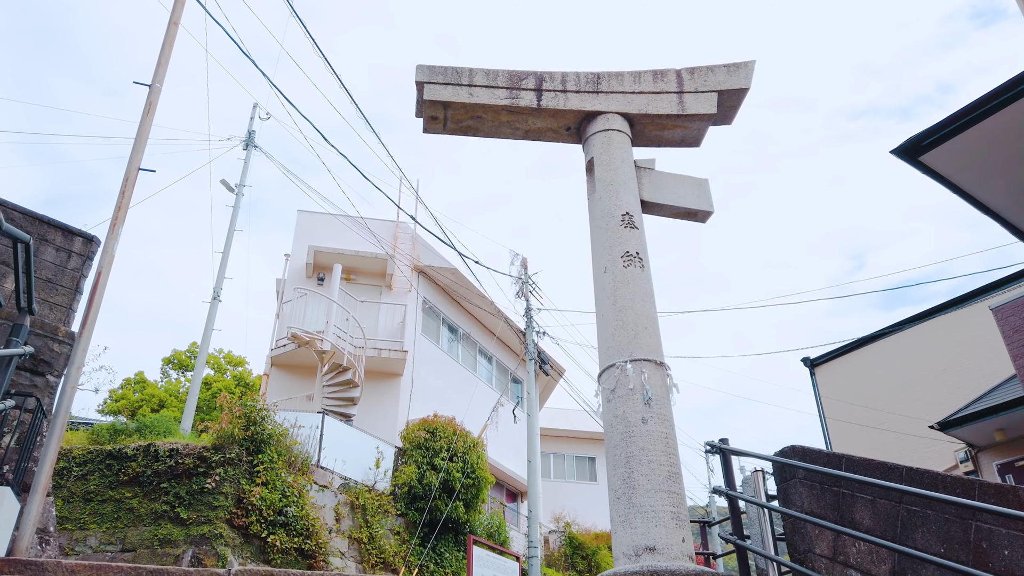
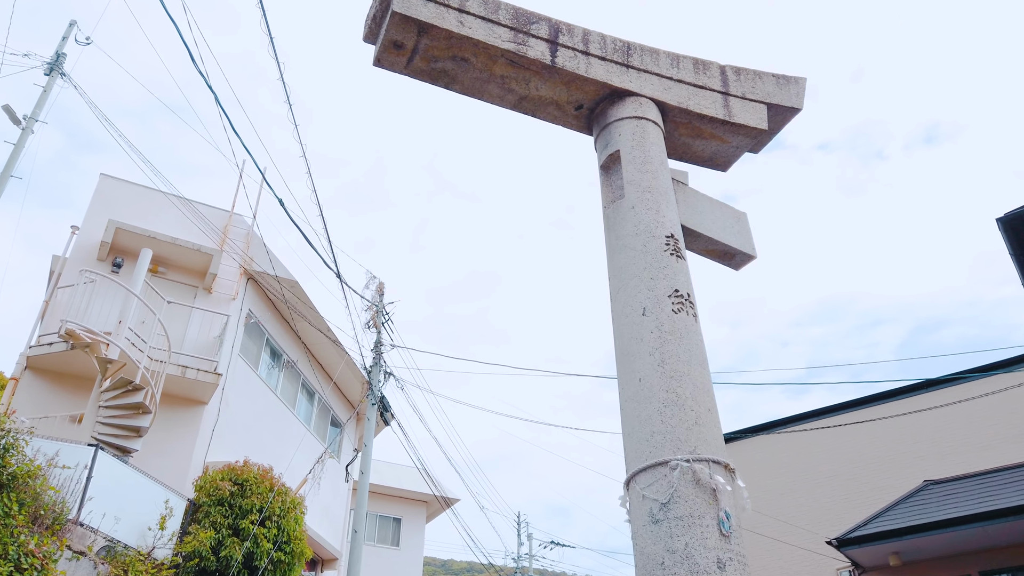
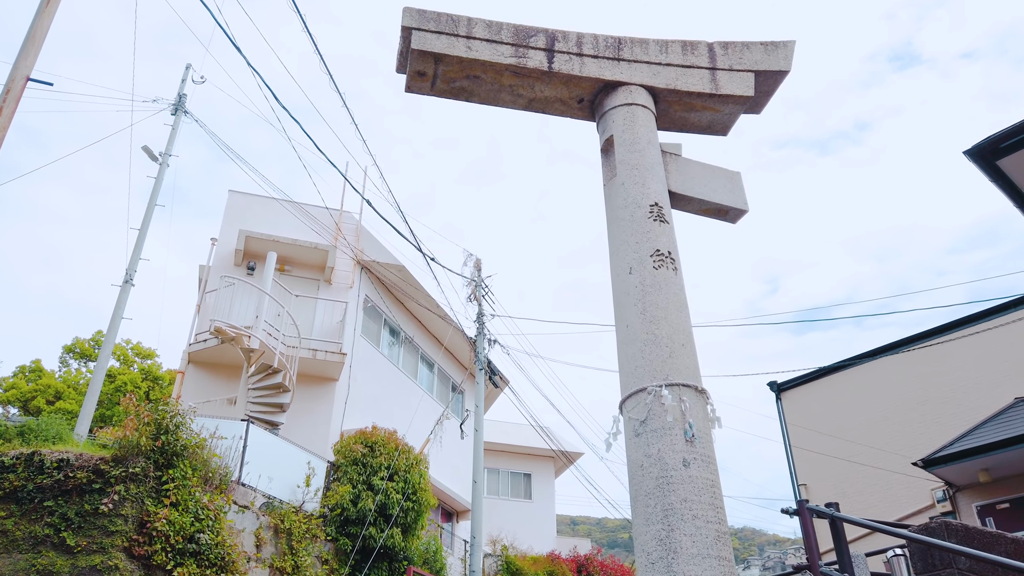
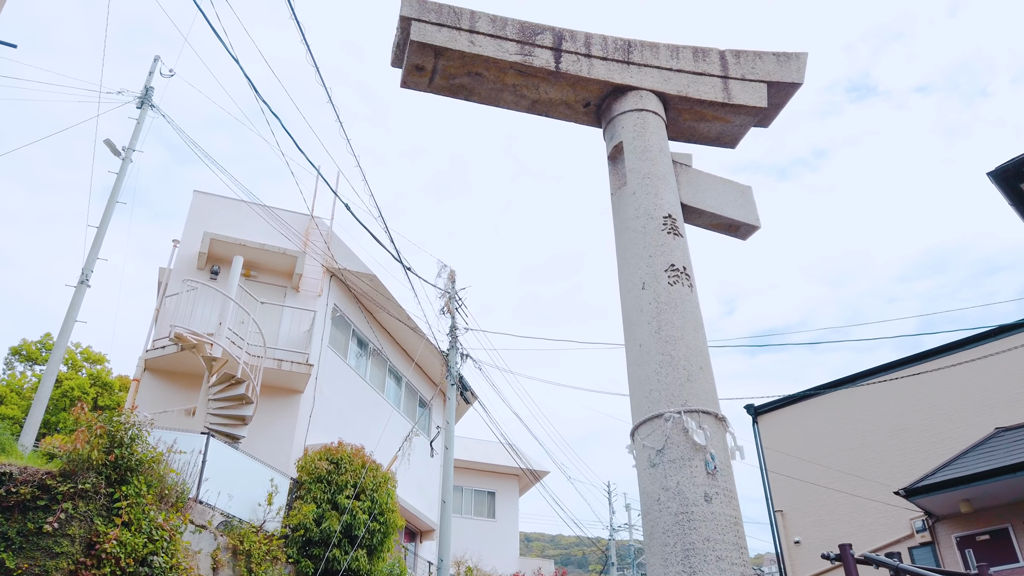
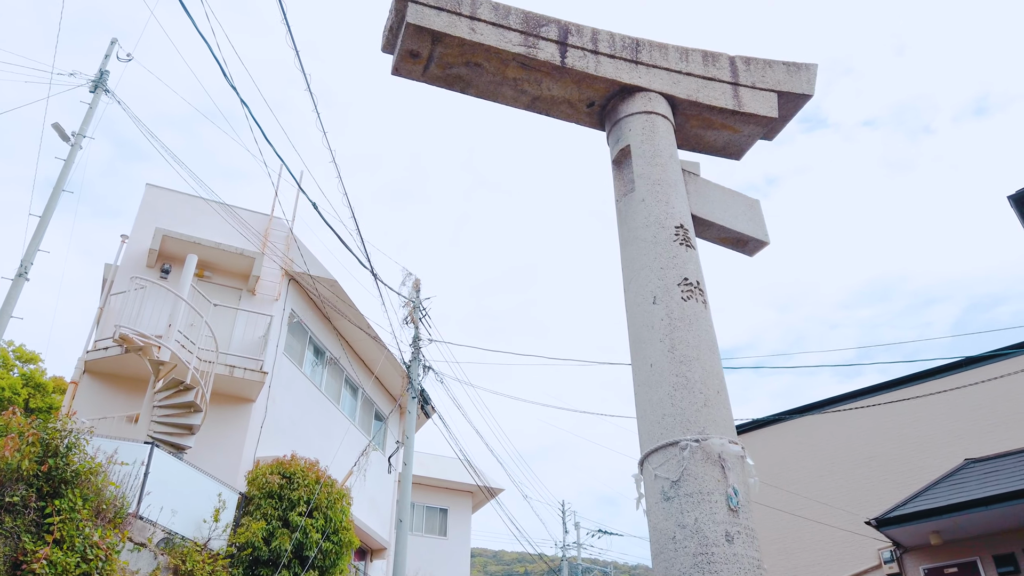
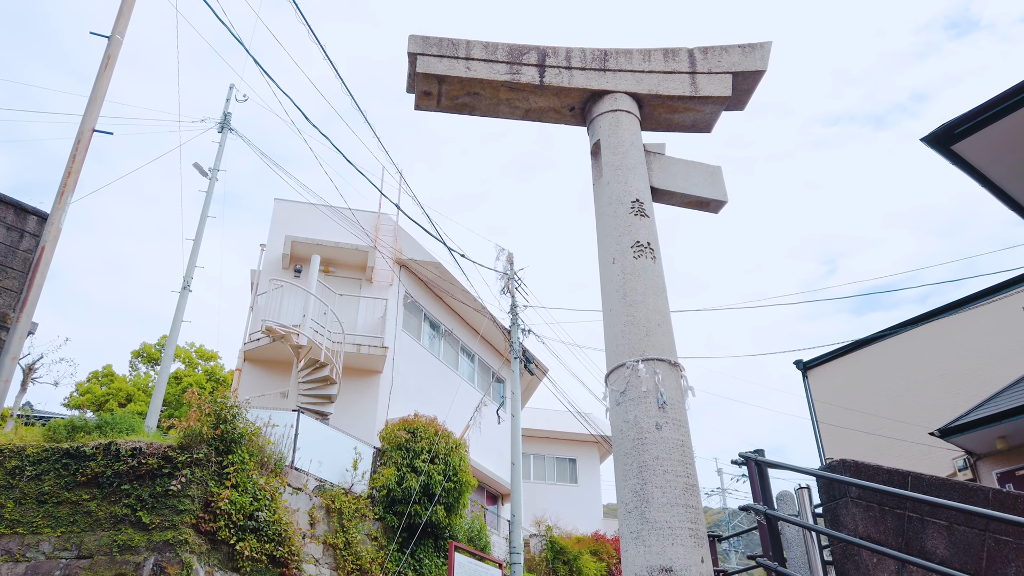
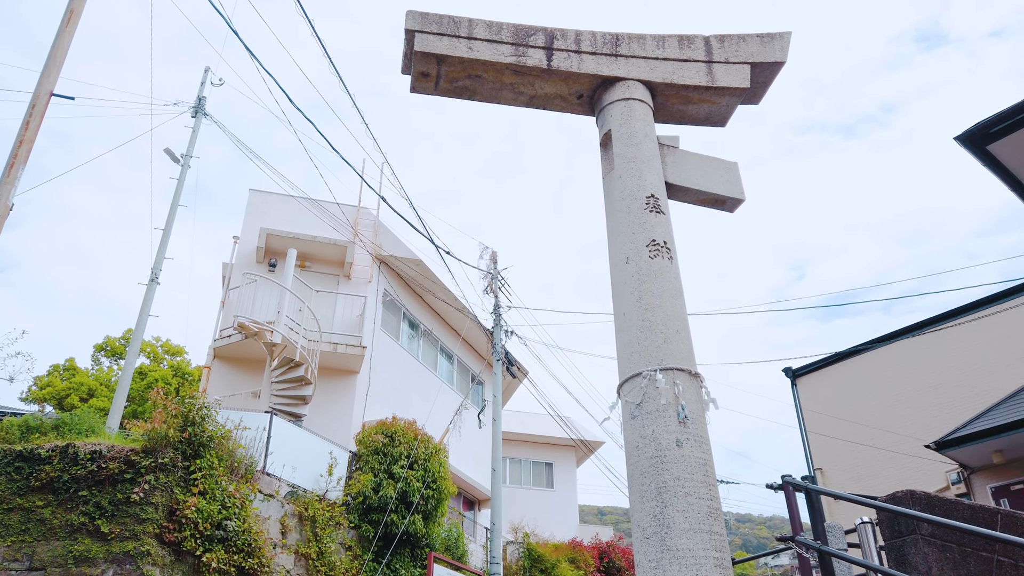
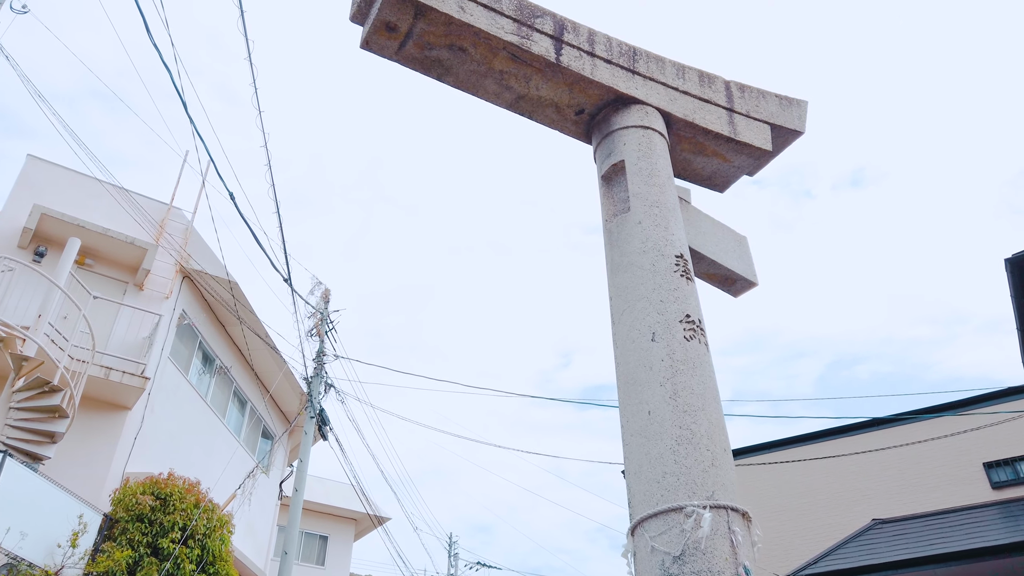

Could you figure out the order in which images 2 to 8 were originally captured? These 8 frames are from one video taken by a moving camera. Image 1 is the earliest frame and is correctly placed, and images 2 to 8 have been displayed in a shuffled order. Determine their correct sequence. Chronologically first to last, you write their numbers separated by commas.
6, 7, 3, 4, 5, 2, 8
